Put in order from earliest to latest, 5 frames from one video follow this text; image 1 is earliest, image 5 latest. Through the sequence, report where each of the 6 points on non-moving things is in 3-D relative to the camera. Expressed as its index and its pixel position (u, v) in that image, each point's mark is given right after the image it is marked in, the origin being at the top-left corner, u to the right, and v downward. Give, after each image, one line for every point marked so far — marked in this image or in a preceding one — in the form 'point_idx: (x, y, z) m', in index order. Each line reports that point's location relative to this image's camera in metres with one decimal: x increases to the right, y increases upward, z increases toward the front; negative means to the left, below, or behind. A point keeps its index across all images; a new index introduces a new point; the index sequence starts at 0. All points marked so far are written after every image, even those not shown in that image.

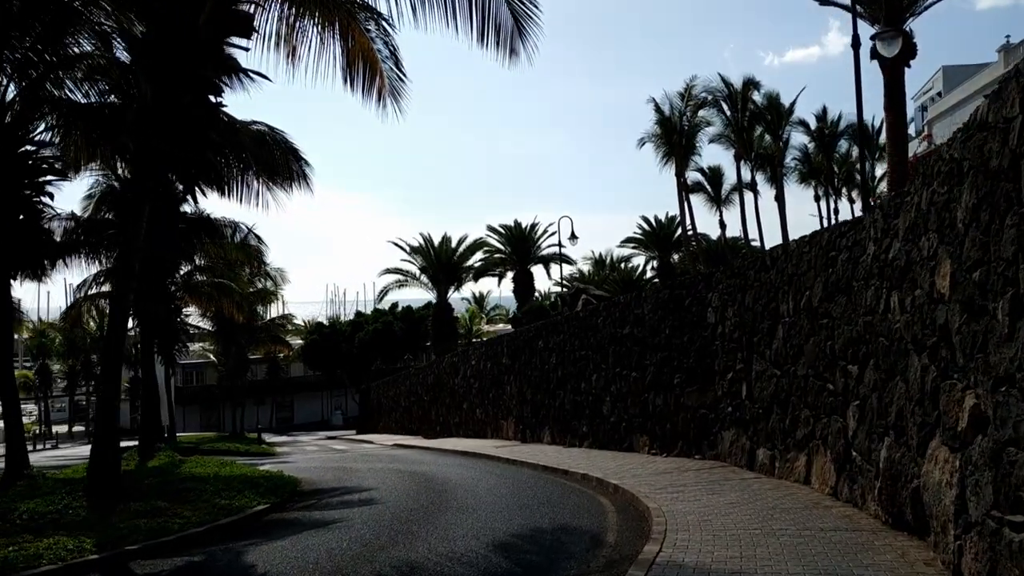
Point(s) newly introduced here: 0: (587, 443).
0: (+1.7, -3.5, +20.0) m
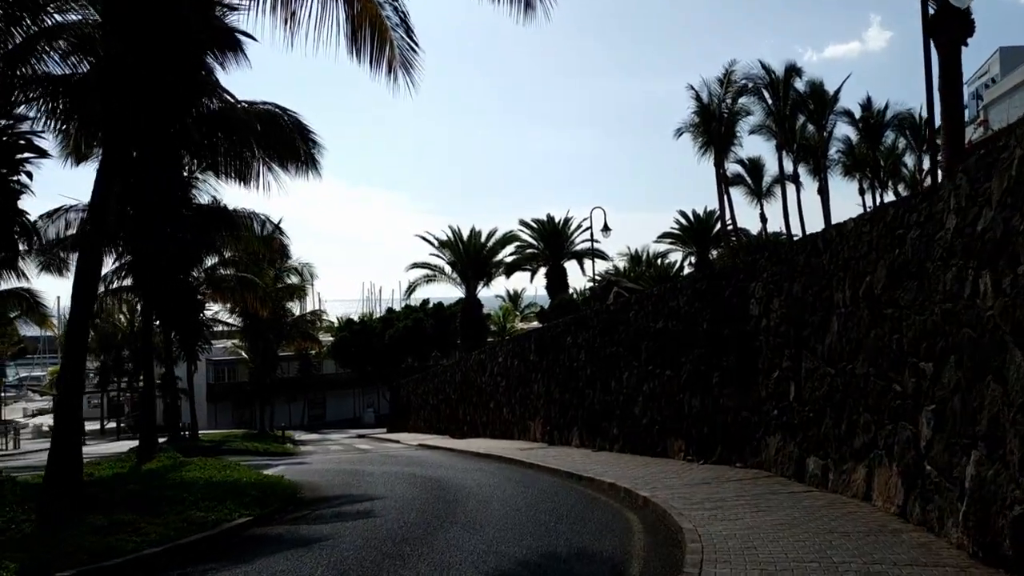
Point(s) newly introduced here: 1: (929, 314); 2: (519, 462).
0: (+2.2, -3.3, +18.6) m
1: (+3.6, -0.2, +7.8) m
2: (+0.1, -3.5, +17.8) m
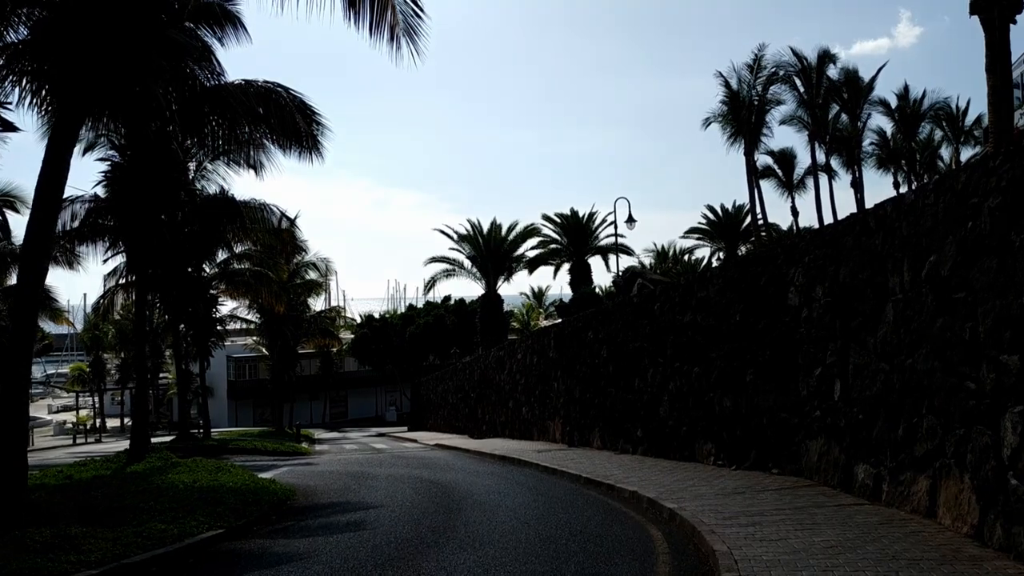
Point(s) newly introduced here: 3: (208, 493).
0: (+2.5, -3.1, +17.3) m
1: (+3.6, -0.1, +6.5) m
2: (+0.4, -3.3, +16.6) m
3: (-3.8, -2.5, +11.1) m
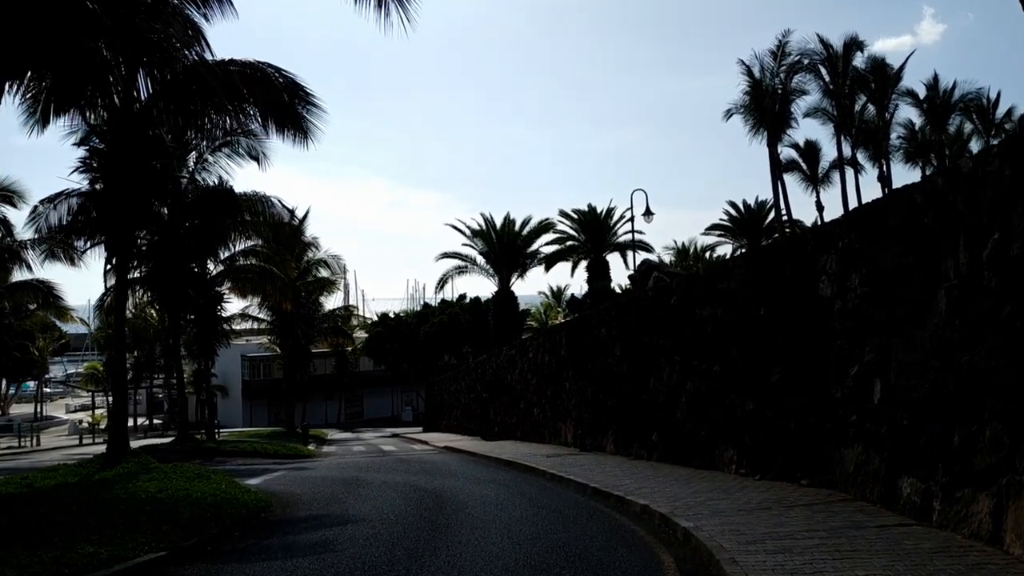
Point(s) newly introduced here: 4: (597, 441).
0: (+2.6, -3.0, +16.0) m
1: (+3.5, +0.1, +5.2) m
2: (+0.5, -3.2, +15.4) m
3: (-3.8, -2.4, +10.0) m
4: (+1.9, -3.4, +19.7) m
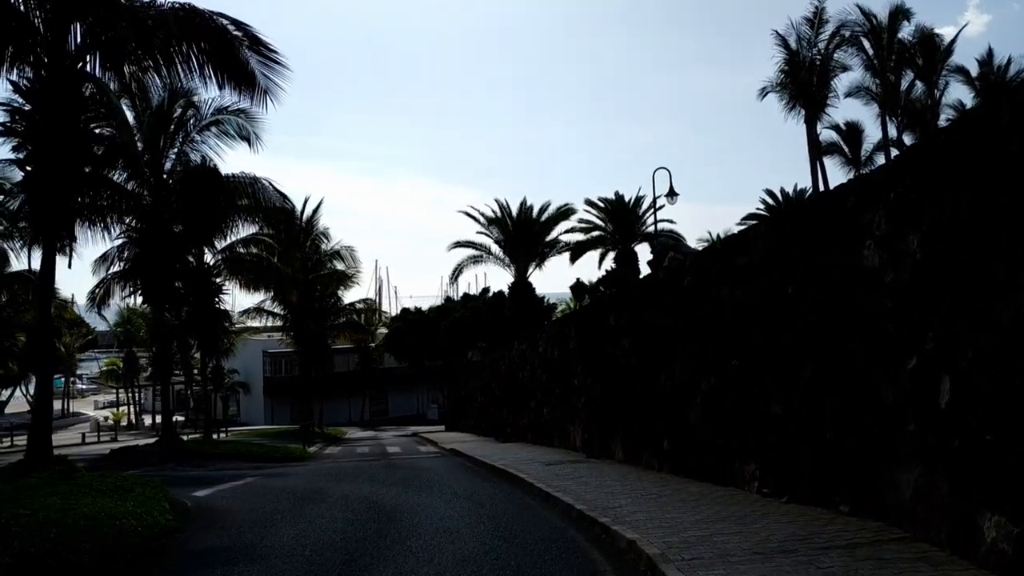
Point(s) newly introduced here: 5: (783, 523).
0: (+2.4, -2.7, +13.6) m
1: (+2.8, +0.3, +2.7) m
2: (+0.3, -2.9, +13.0) m
3: (-4.3, -2.2, +7.9) m
4: (+1.8, -3.1, +17.4) m
5: (+2.4, -2.1, +7.9) m
